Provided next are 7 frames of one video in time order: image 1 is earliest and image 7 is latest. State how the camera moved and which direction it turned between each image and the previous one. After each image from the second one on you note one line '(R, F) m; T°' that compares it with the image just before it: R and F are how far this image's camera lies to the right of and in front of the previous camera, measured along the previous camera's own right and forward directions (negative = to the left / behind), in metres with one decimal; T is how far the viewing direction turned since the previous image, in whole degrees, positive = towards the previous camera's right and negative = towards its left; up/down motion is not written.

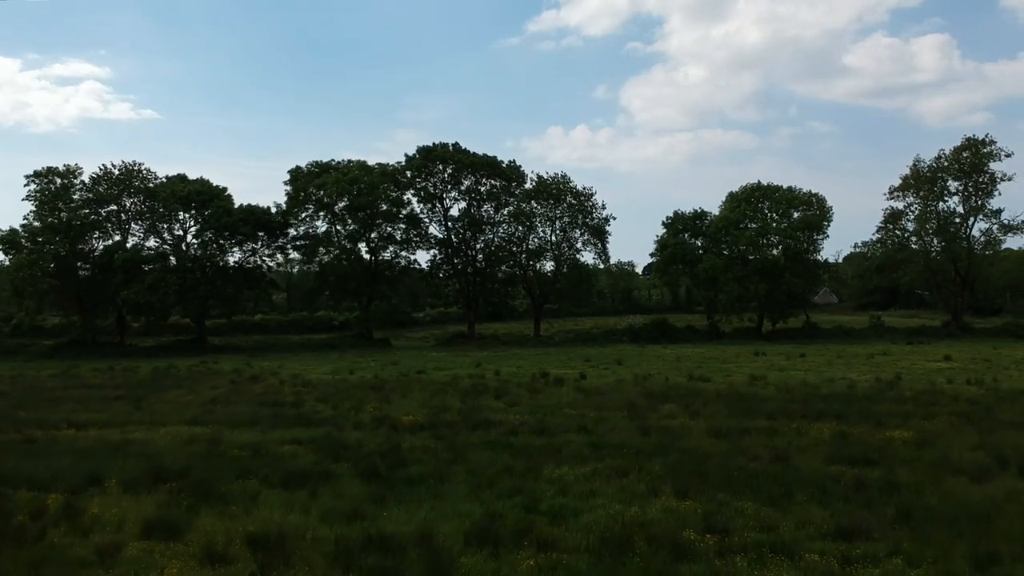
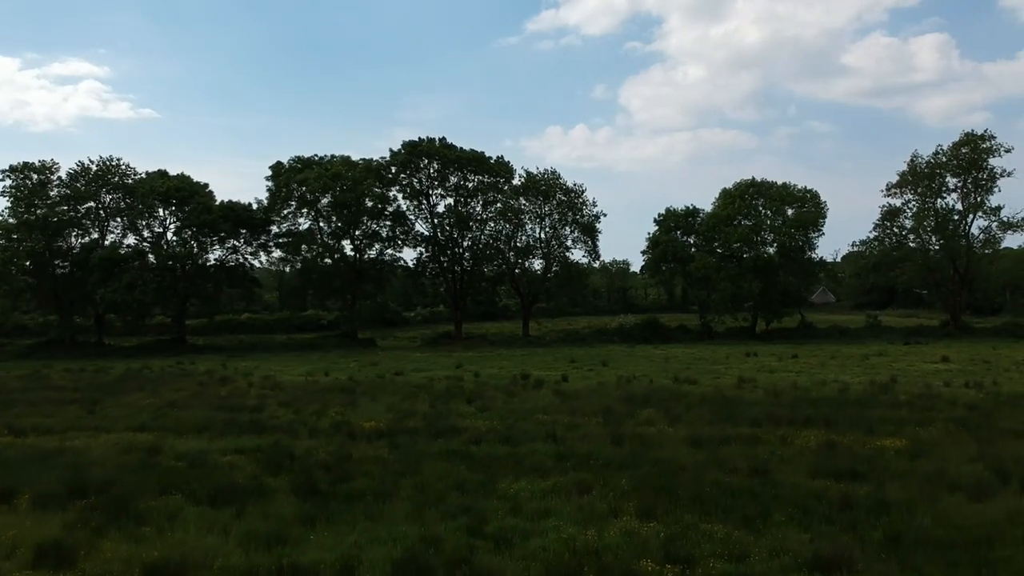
(+0.6, +1.4) m; 0°
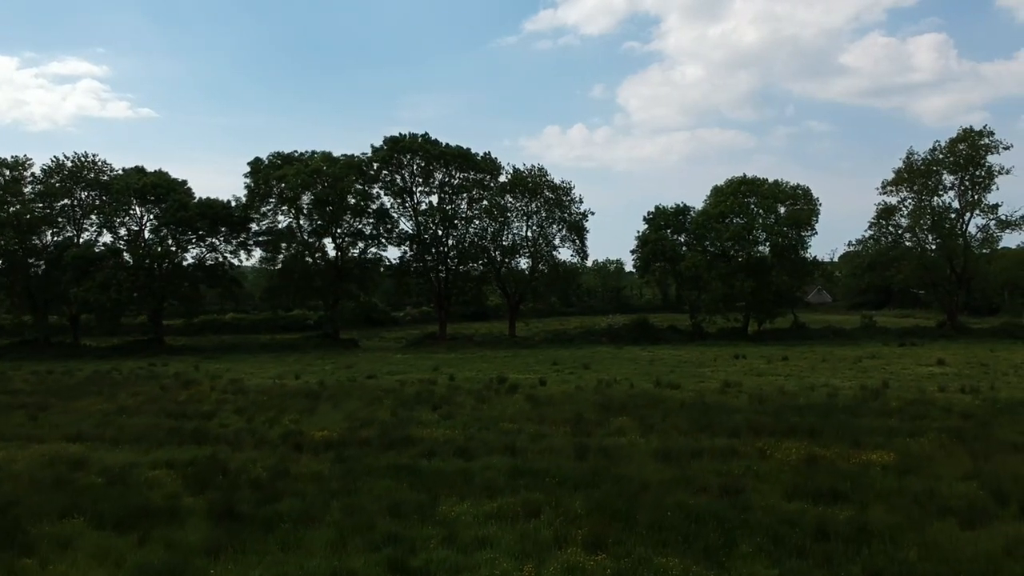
(+0.7, +1.4) m; 0°
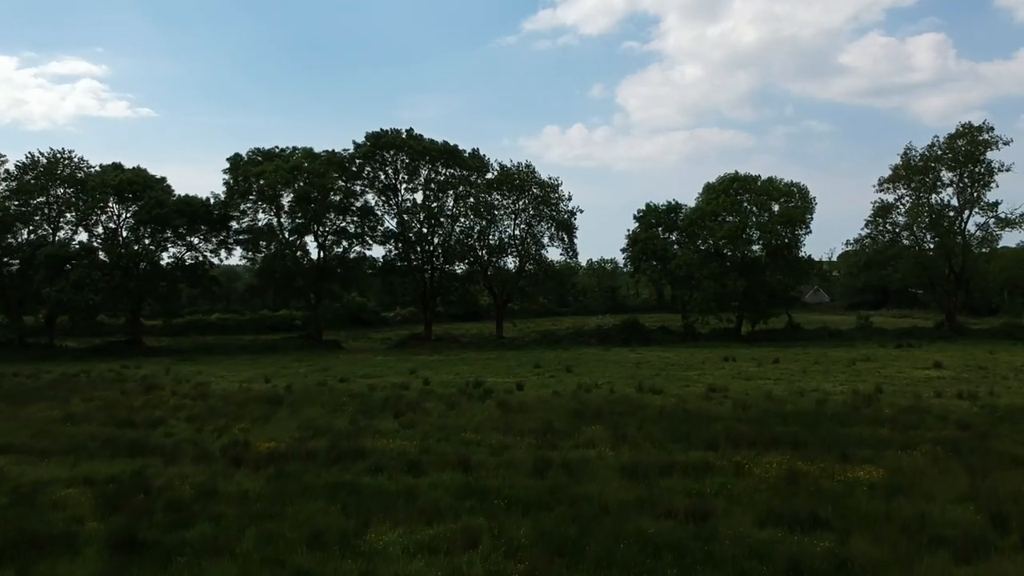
(+0.7, +1.4) m; 0°
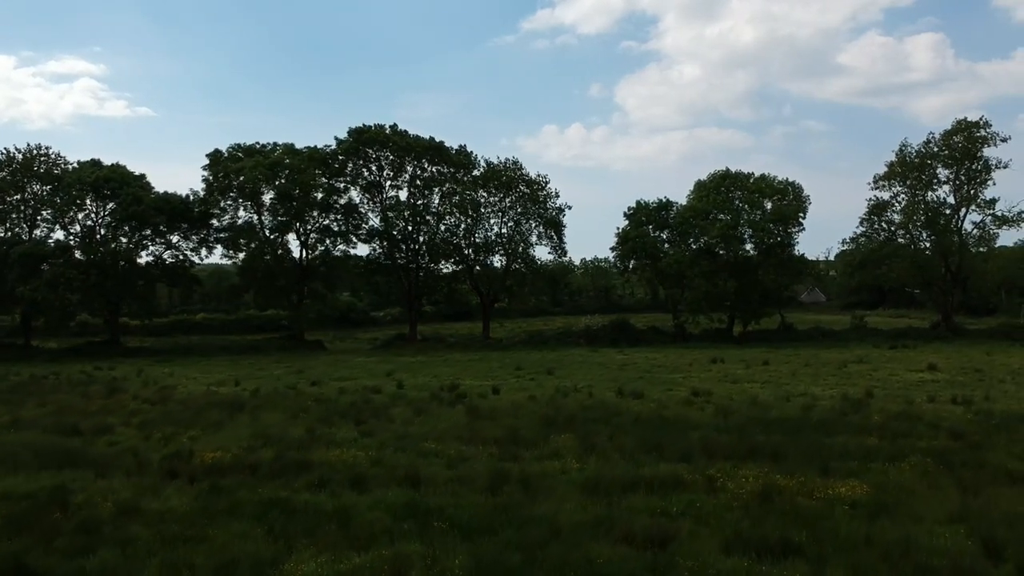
(+0.6, +1.1) m; 0°
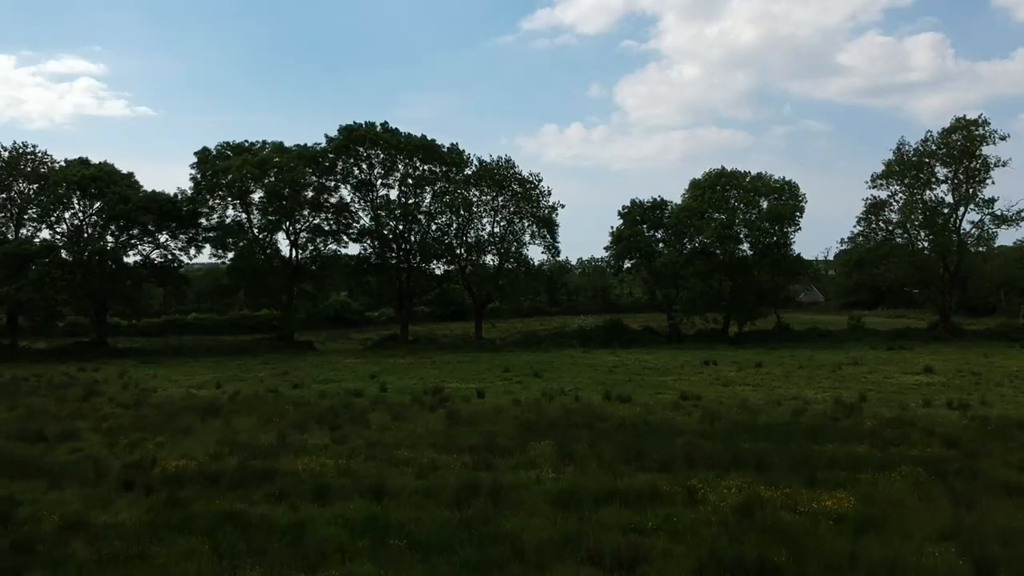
(+0.4, +0.7) m; 0°
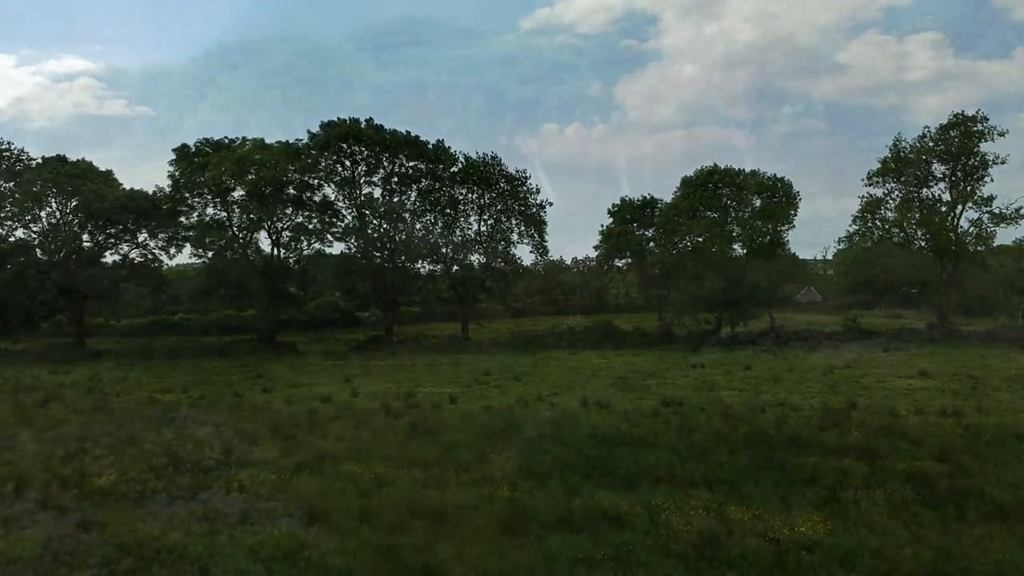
(+0.6, +1.2) m; 0°
